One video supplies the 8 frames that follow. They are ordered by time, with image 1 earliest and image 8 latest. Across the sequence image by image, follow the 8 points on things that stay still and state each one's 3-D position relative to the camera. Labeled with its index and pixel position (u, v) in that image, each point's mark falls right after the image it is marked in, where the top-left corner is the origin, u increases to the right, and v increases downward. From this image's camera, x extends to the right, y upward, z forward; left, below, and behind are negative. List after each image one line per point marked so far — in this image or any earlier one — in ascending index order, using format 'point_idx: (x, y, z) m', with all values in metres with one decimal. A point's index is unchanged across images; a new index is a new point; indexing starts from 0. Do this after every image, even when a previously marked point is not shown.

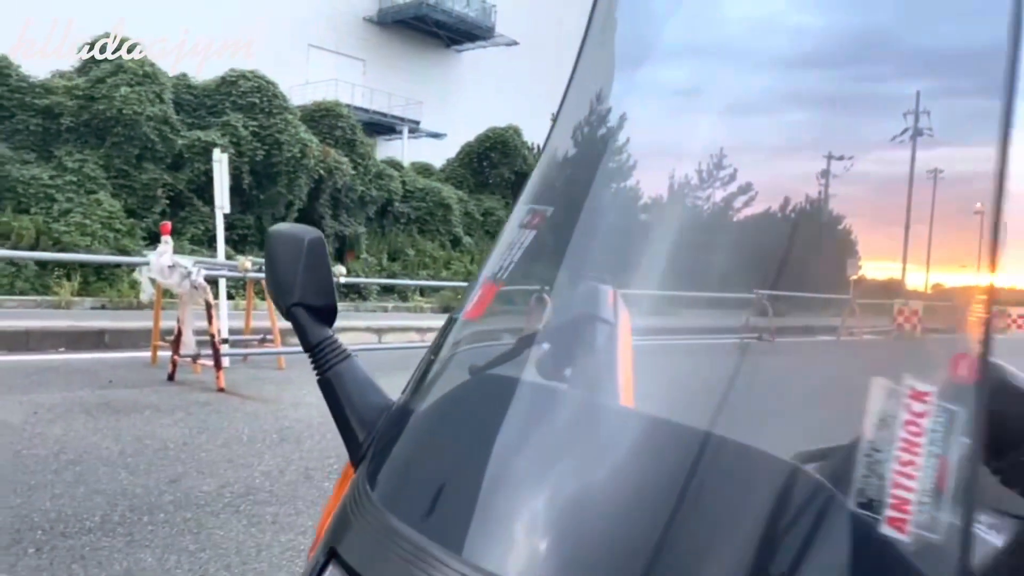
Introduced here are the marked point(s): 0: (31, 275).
0: (-8.2, +0.2, +14.6) m
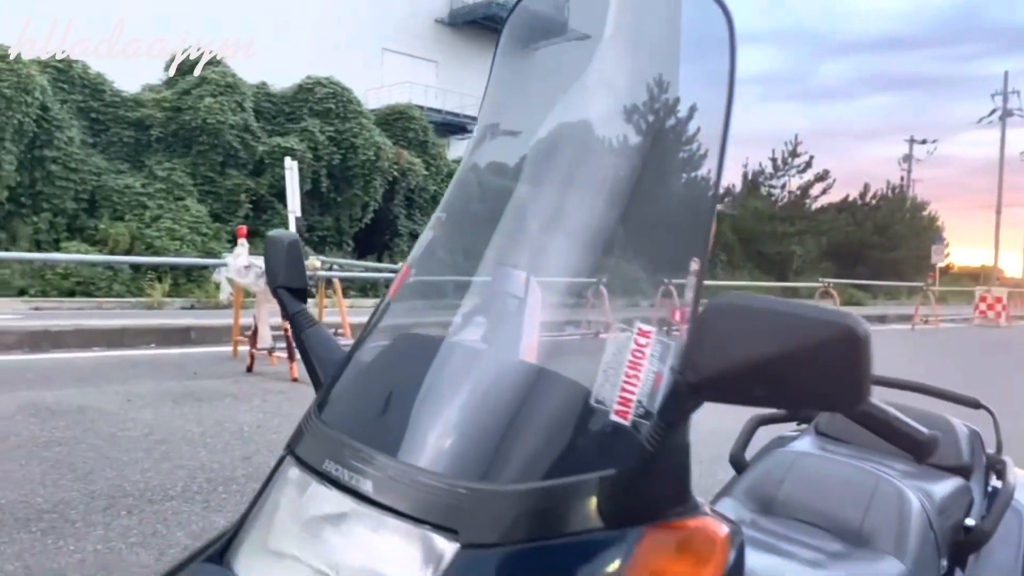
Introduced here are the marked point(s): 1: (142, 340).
0: (-7.0, +0.1, +15.7) m
1: (-4.5, -0.6, +10.5) m
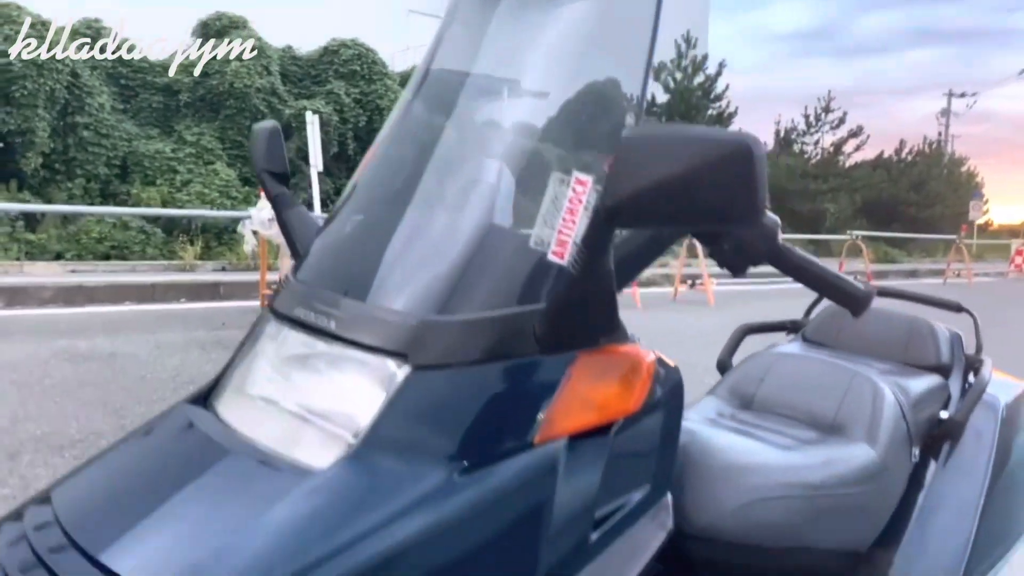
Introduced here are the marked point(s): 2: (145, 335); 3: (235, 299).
0: (-6.5, +0.8, +15.9) m
1: (-4.2, -0.1, +10.7) m
2: (-3.0, -0.4, +7.2) m
3: (-3.4, -0.1, +10.8) m
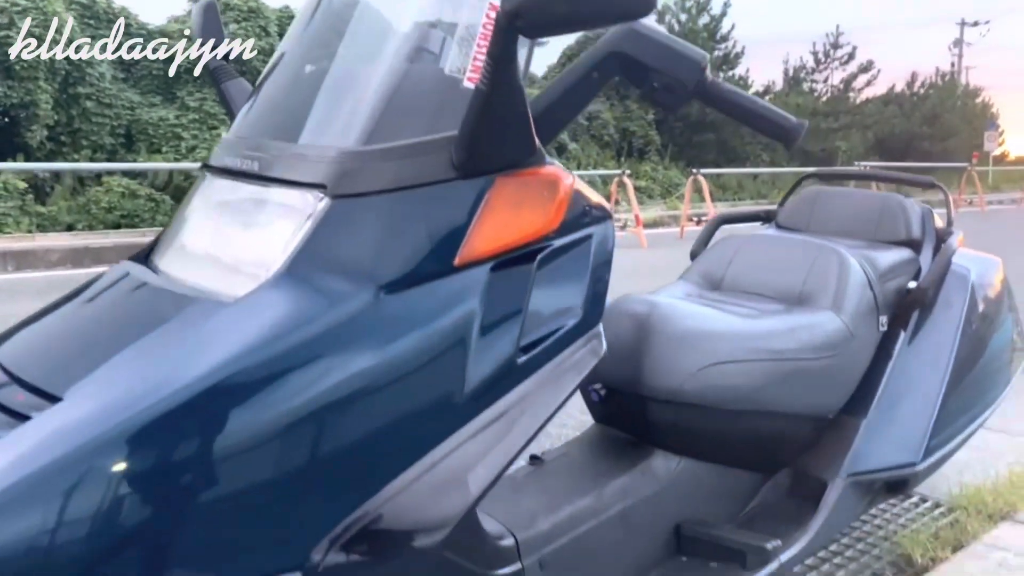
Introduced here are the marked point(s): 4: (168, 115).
0: (-6.4, +1.5, +16.0) m
1: (-4.1, +0.4, +10.8) m
2: (-3.0, 0.0, +7.3) m
3: (-3.4, +0.4, +10.9) m
4: (-6.7, +3.3, +16.5) m
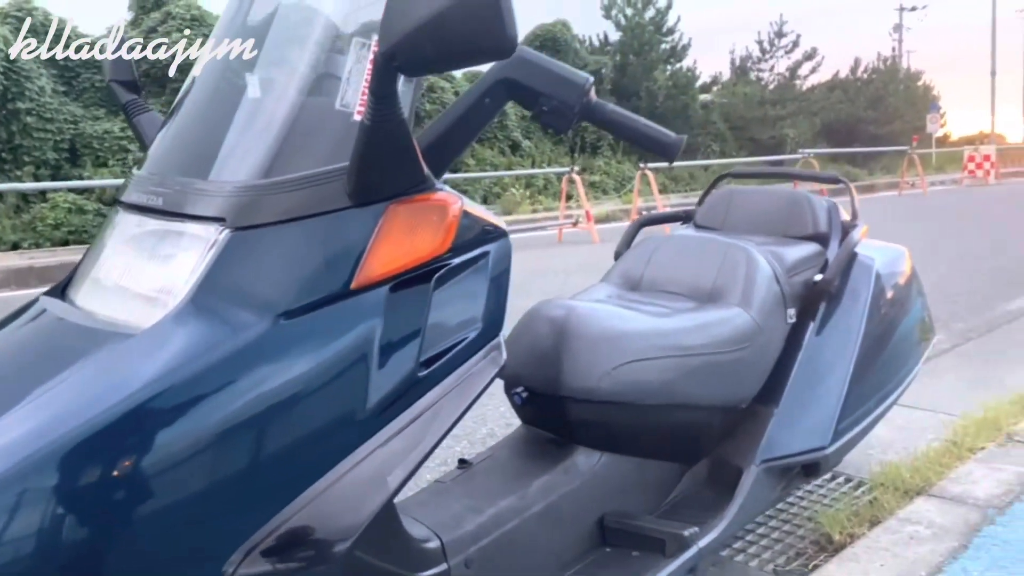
0: (-7.3, +1.2, +15.8) m
1: (-4.7, +0.2, +10.6) m
2: (-3.4, -0.2, +7.2) m
3: (-3.9, +0.2, +10.8) m
4: (-7.7, +3.0, +16.3) m
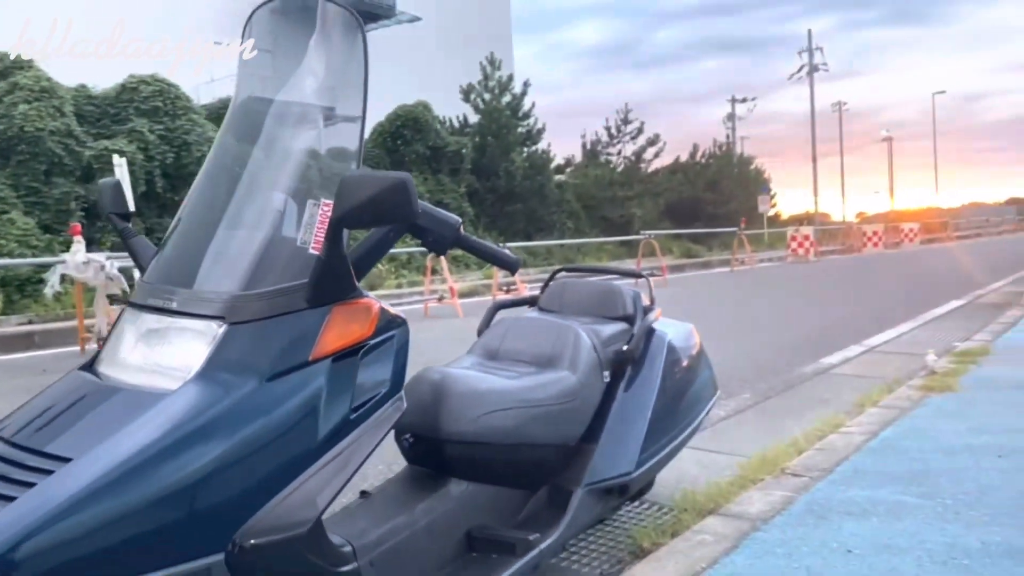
0: (-9.7, -0.2, +15.0) m
1: (-6.3, -0.8, +10.3) m
2: (-4.5, -0.8, +7.1) m
3: (-5.6, -0.7, +10.6) m
4: (-10.2, +1.6, +15.6) m
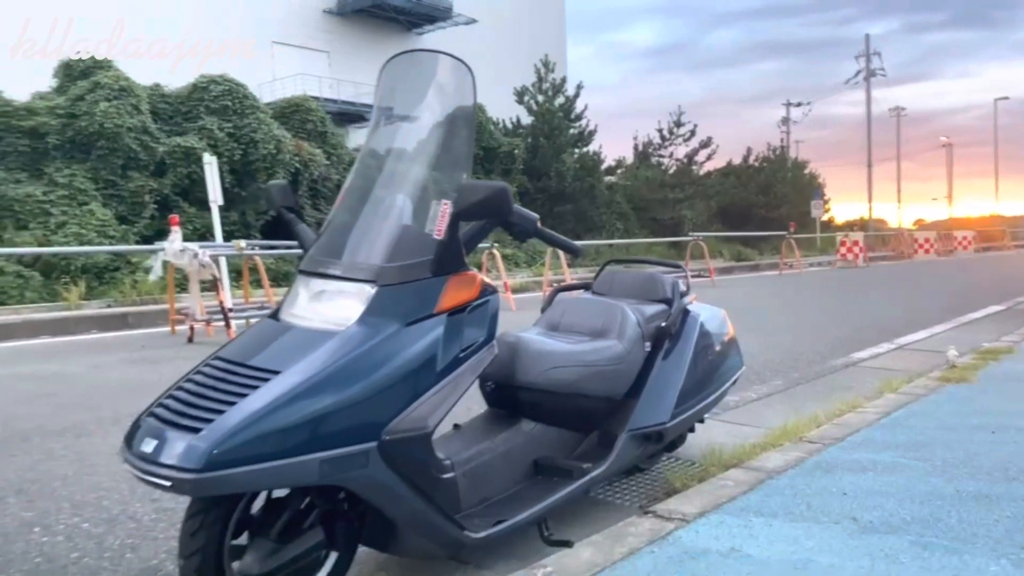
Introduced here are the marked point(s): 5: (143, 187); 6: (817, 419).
0: (-8.8, +0.1, +16.1) m
1: (-5.7, -0.6, +11.2) m
2: (-4.1, -0.7, +7.9) m
3: (-5.0, -0.6, +11.5) m
4: (-9.2, +1.8, +16.7) m
5: (-8.0, +2.2, +18.6) m
6: (+1.7, -0.8, +4.9) m
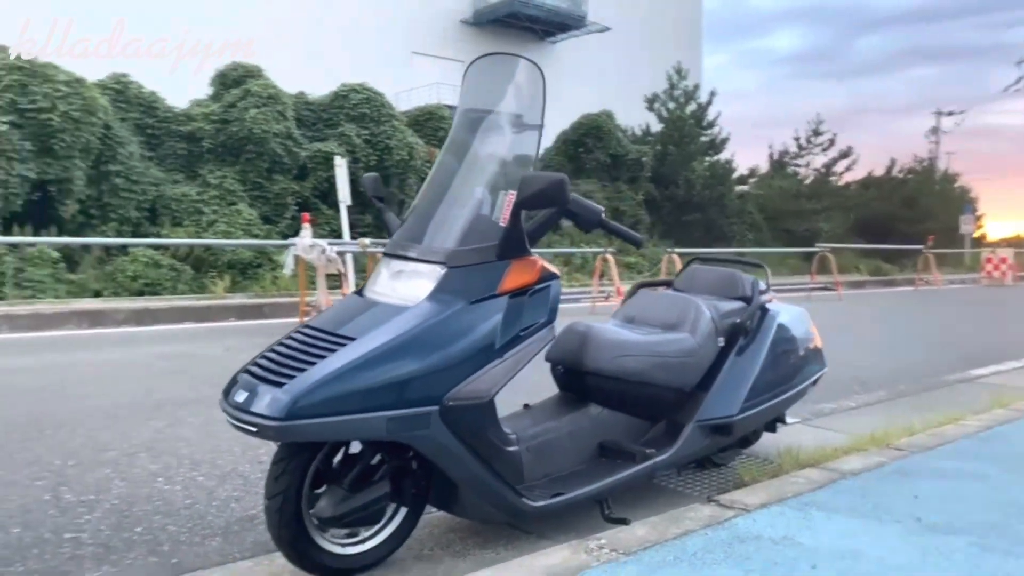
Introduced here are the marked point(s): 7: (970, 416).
0: (-6.5, +0.2, +17.4) m
1: (-4.2, -0.4, +12.1) m
2: (-3.0, -0.6, +8.6) m
3: (-3.4, -0.5, +12.3) m
4: (-6.8, +2.0, +18.1) m
5: (-5.2, +2.3, +19.8) m
6: (+2.3, -0.8, +4.8) m
7: (+2.7, -0.8, +5.1) m
